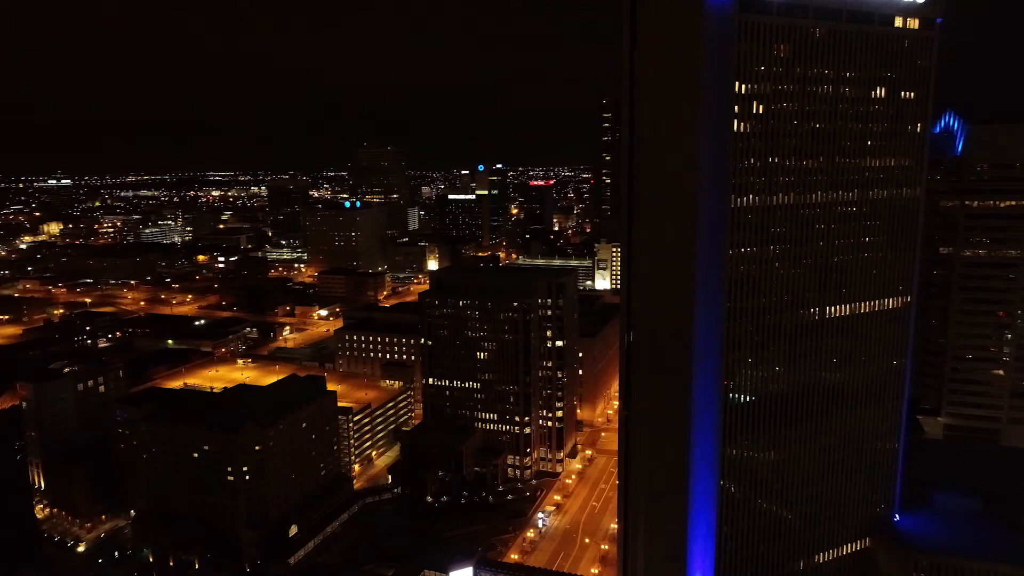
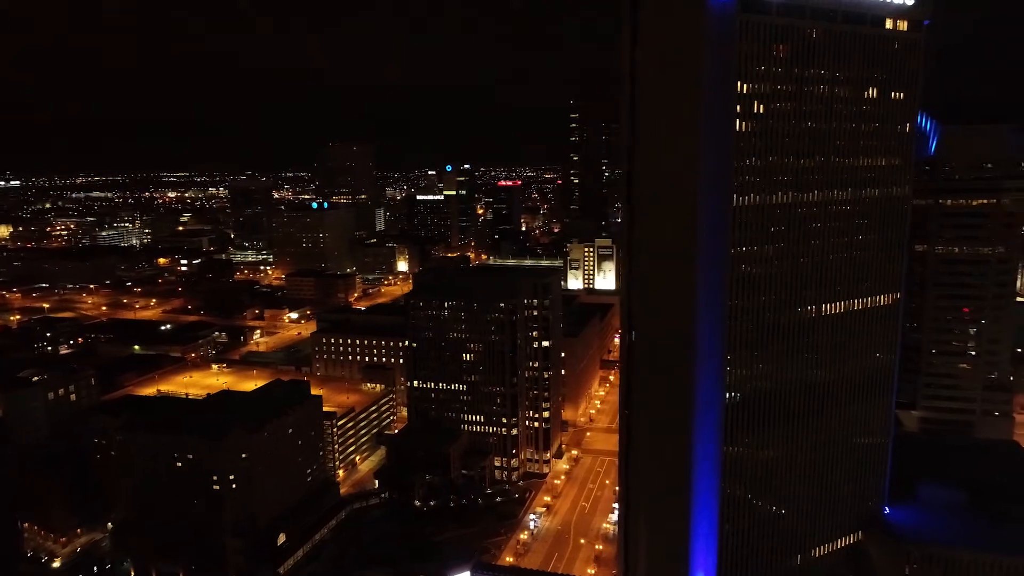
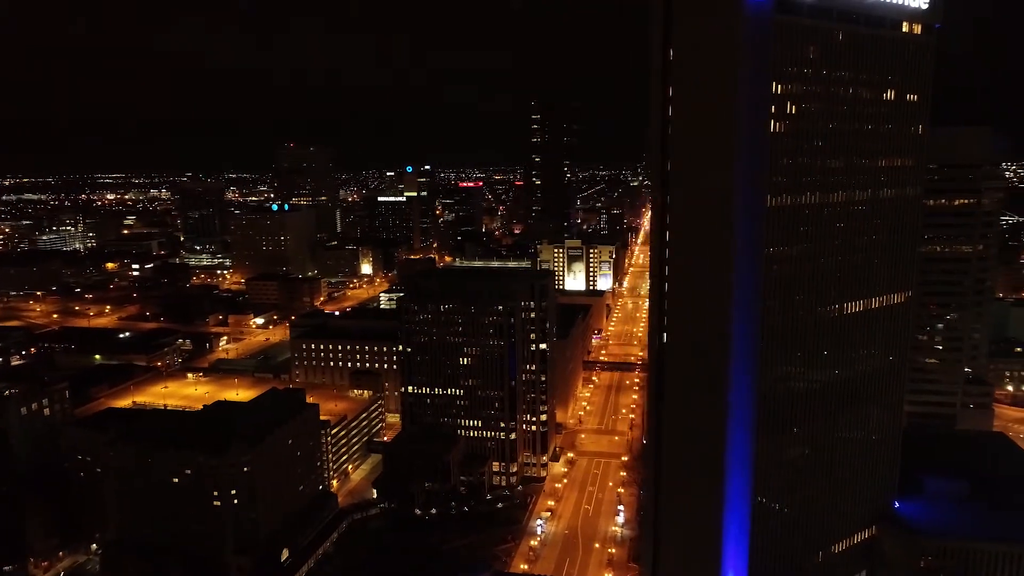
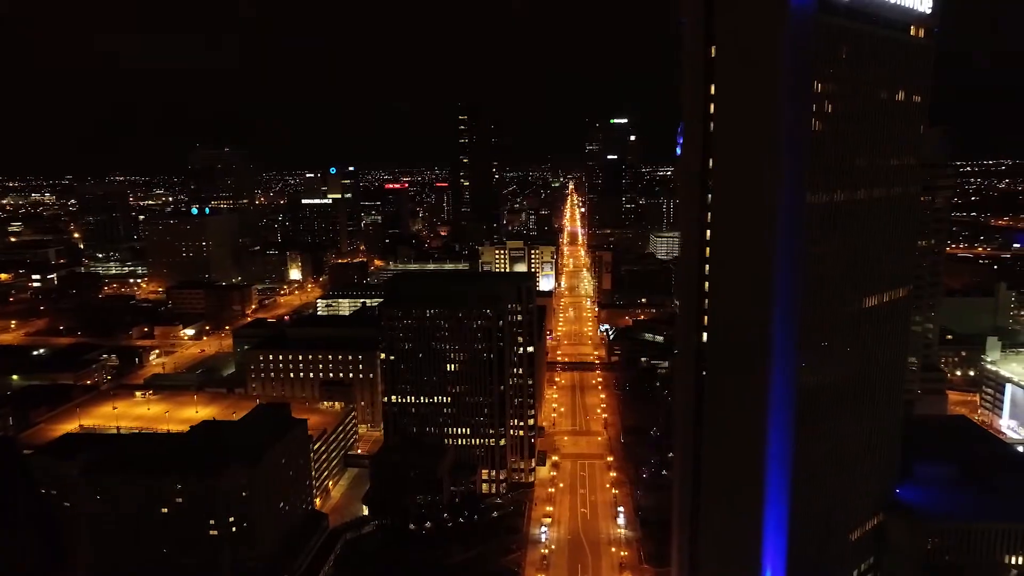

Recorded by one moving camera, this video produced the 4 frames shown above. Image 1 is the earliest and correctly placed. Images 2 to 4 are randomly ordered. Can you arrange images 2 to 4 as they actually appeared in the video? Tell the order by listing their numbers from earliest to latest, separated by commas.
2, 3, 4
